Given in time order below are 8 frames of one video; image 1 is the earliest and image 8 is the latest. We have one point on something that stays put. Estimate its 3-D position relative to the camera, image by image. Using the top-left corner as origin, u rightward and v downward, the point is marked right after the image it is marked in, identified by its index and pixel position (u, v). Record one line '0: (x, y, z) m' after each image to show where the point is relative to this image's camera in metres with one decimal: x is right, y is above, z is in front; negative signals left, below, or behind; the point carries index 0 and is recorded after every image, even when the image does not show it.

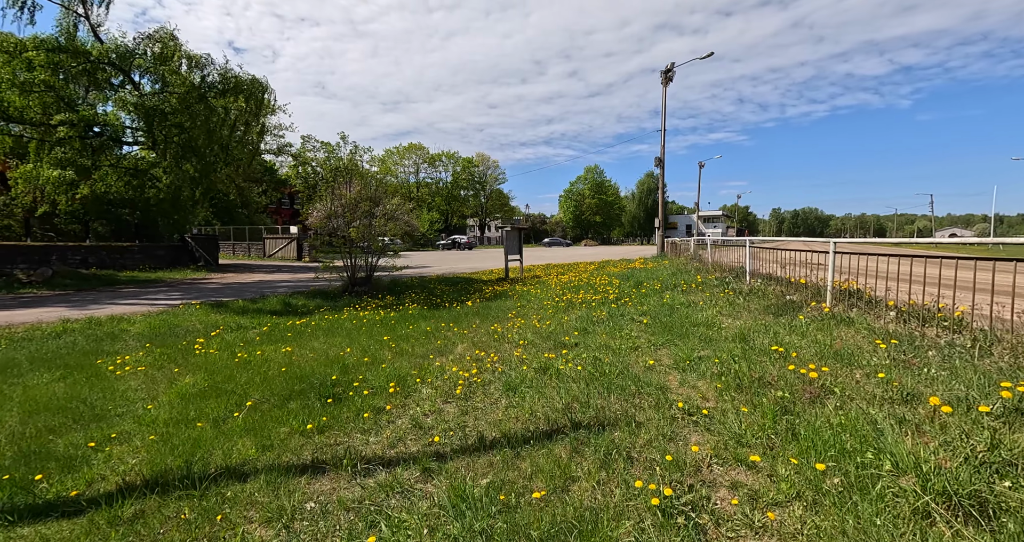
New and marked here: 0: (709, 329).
0: (+2.4, -0.7, +6.0) m
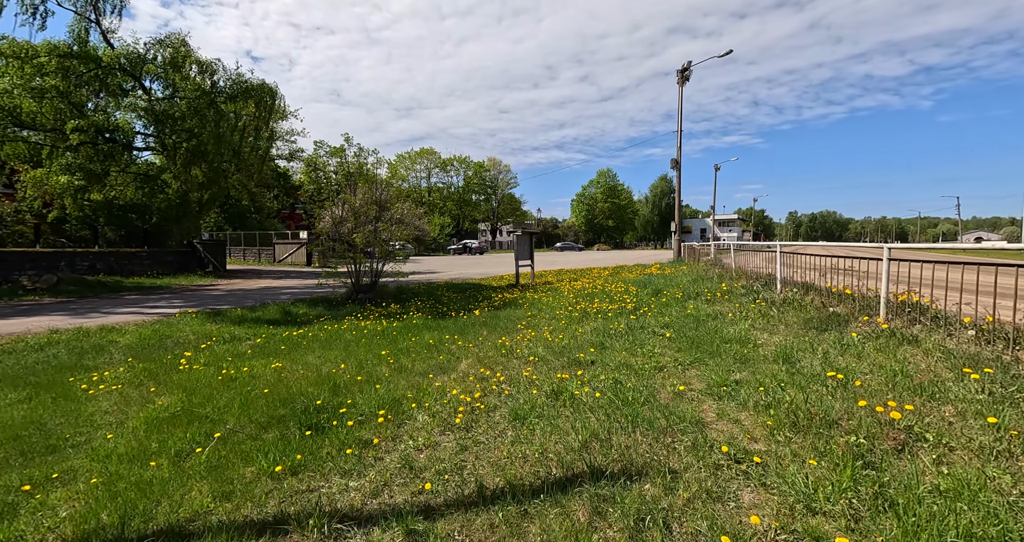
0: (+2.5, -0.8, +5.3) m
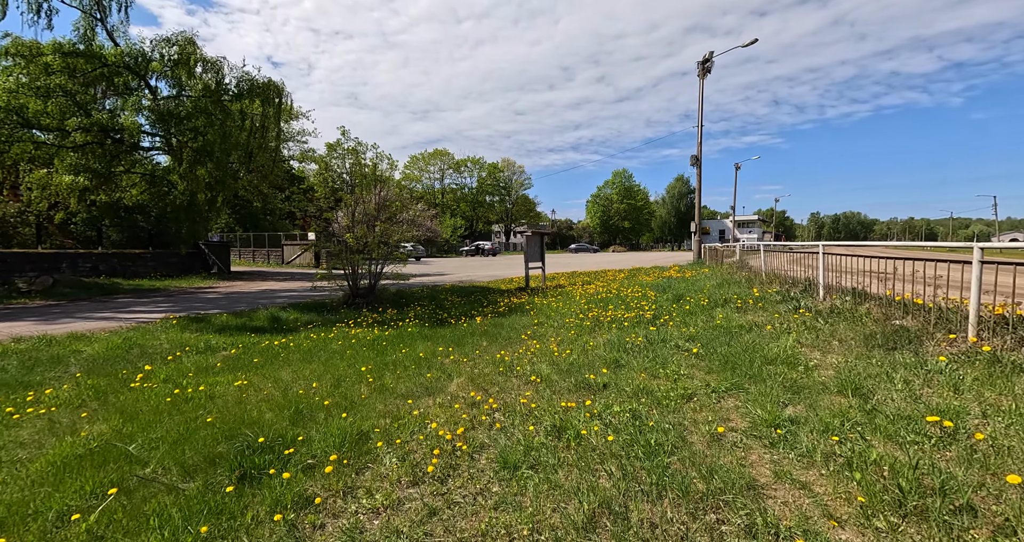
0: (+2.5, -0.9, +4.3) m
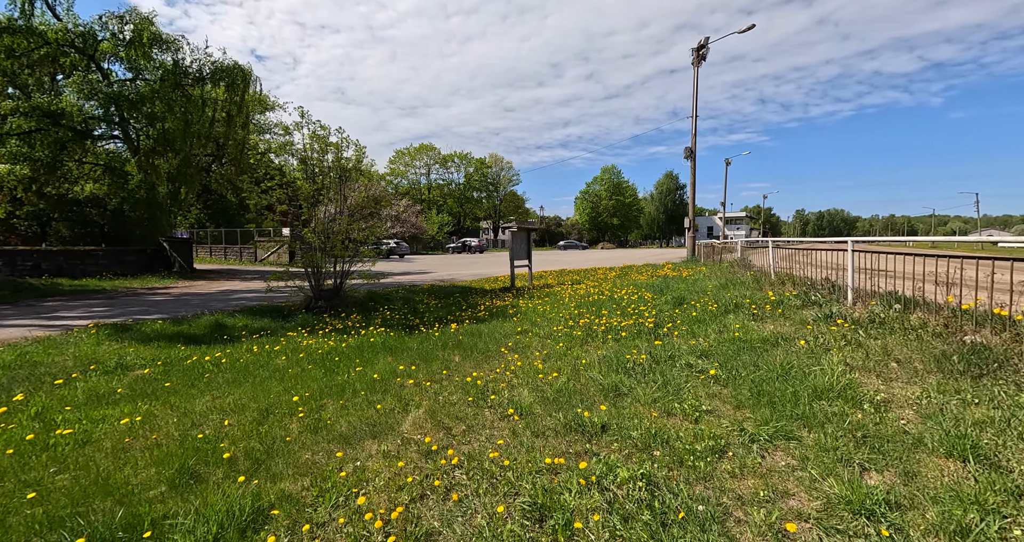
0: (+2.2, -0.9, +3.2) m
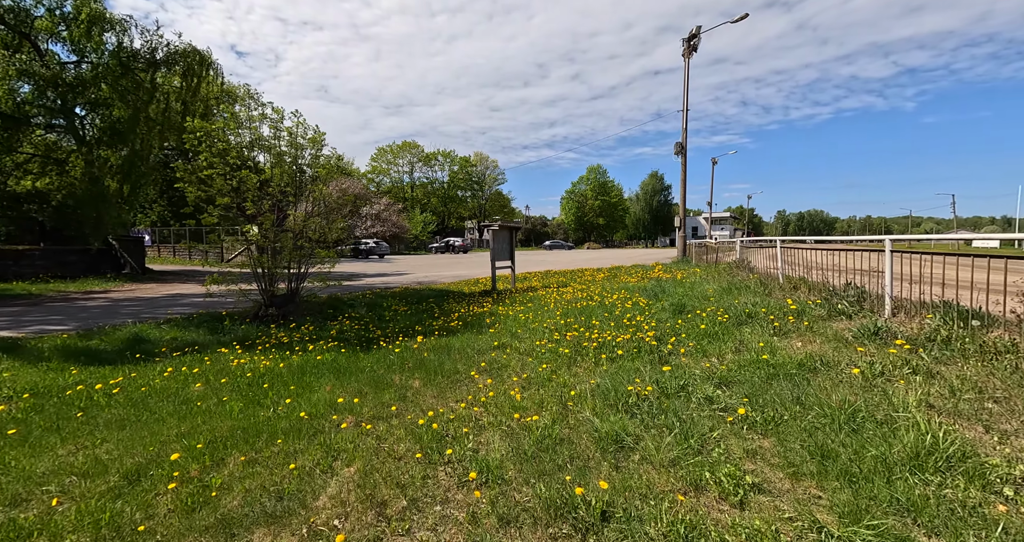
0: (+2.0, -1.0, +2.1) m
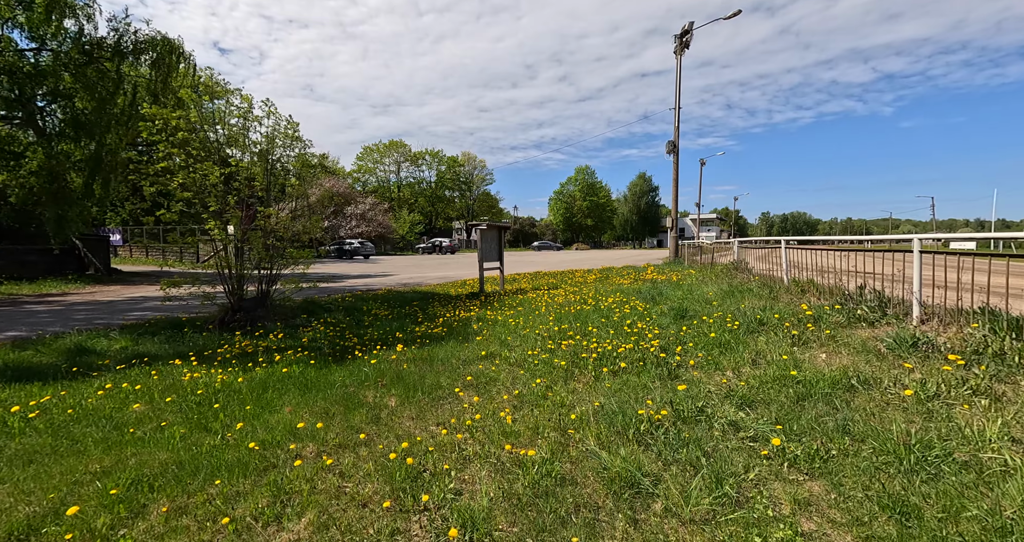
0: (+2.0, -1.0, +1.5) m
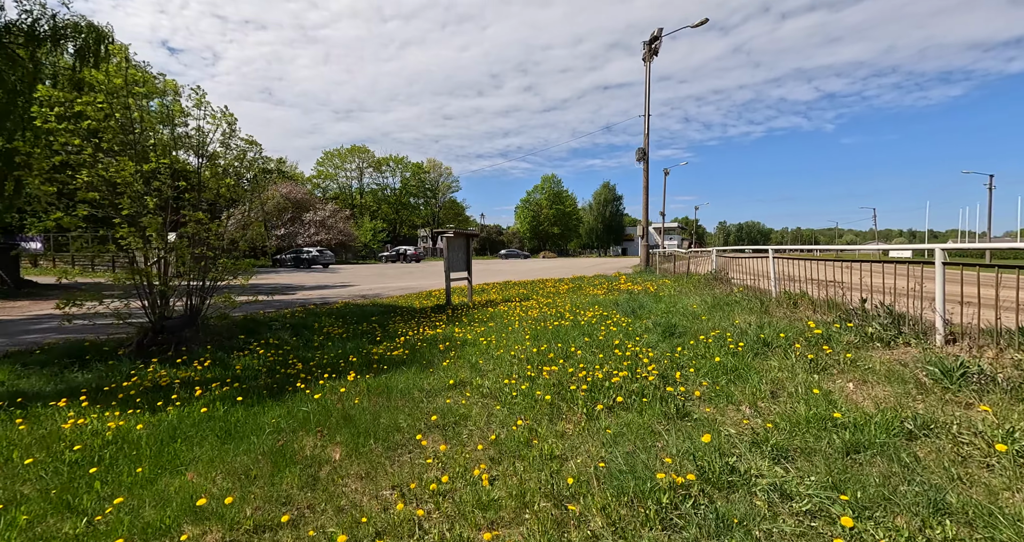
0: (+2.0, -1.0, +0.8) m
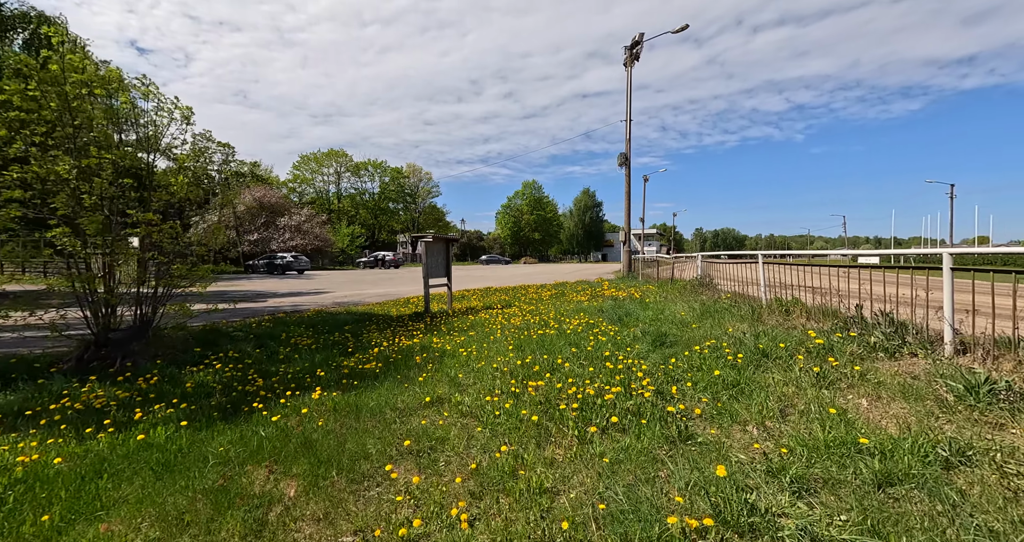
0: (+2.0, -1.1, +0.5) m
